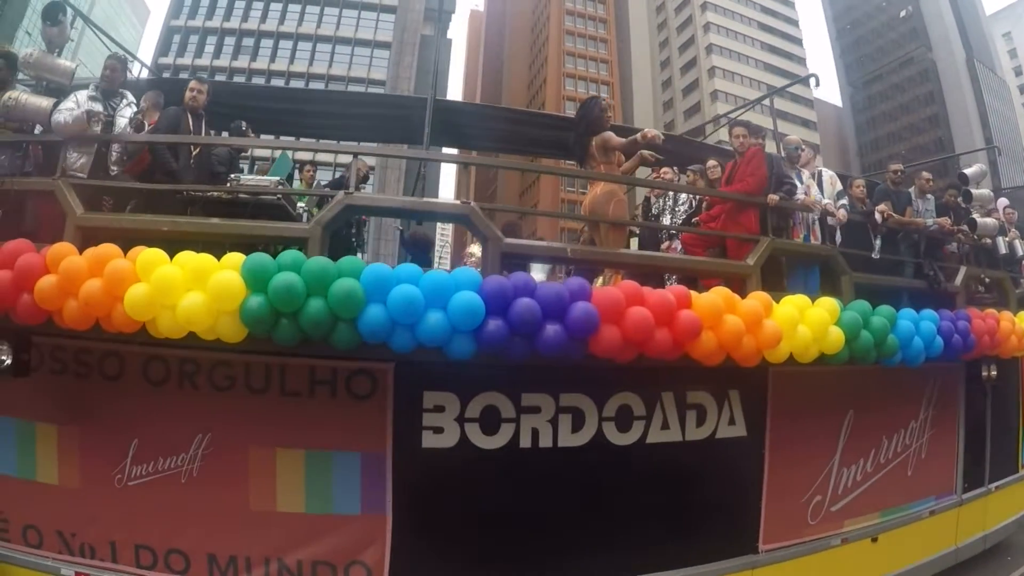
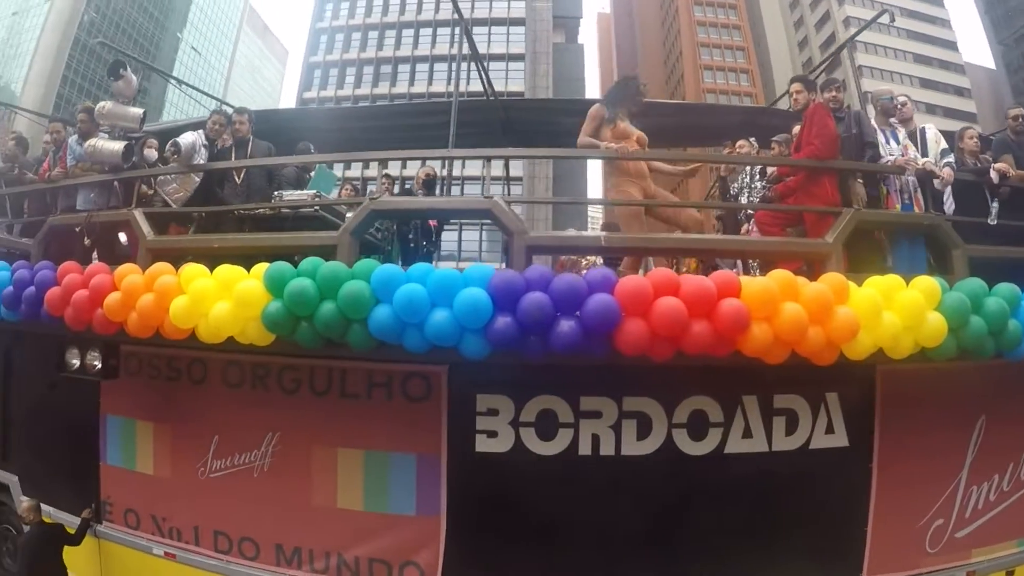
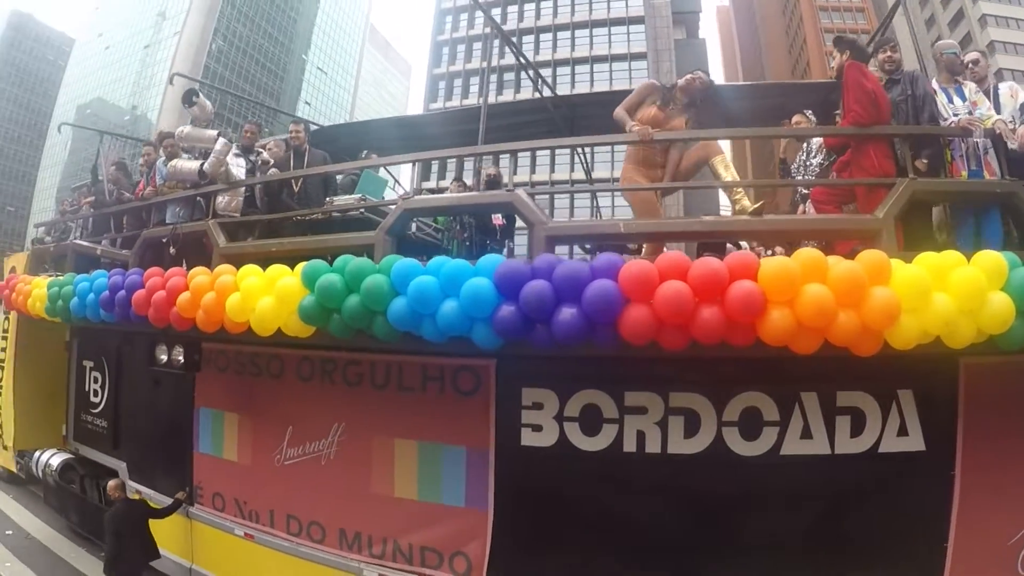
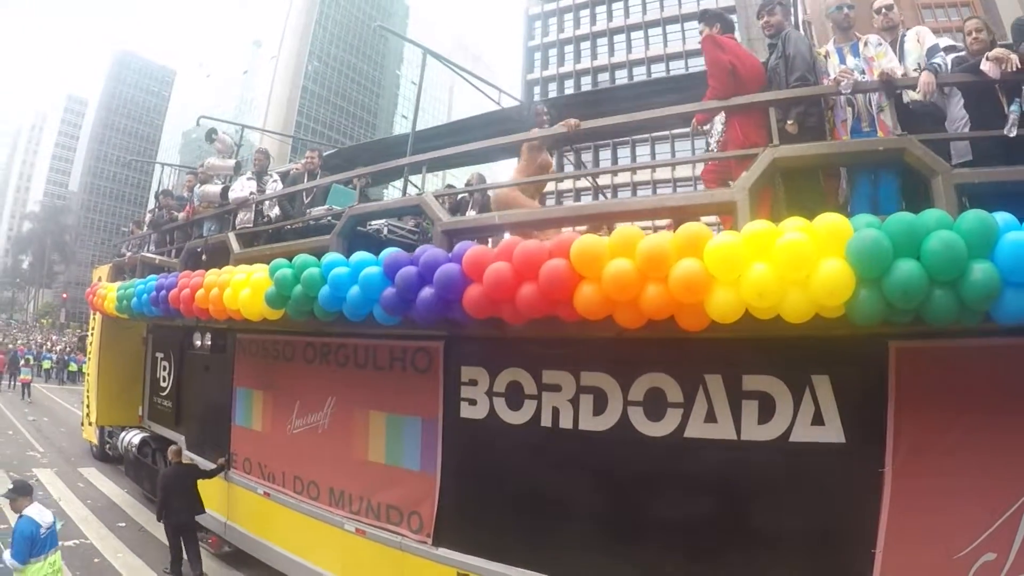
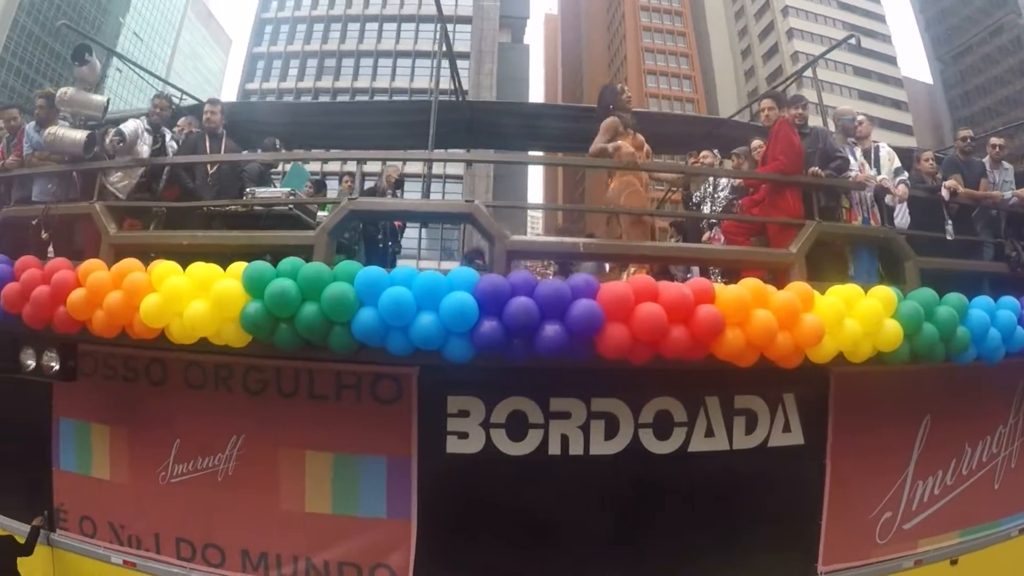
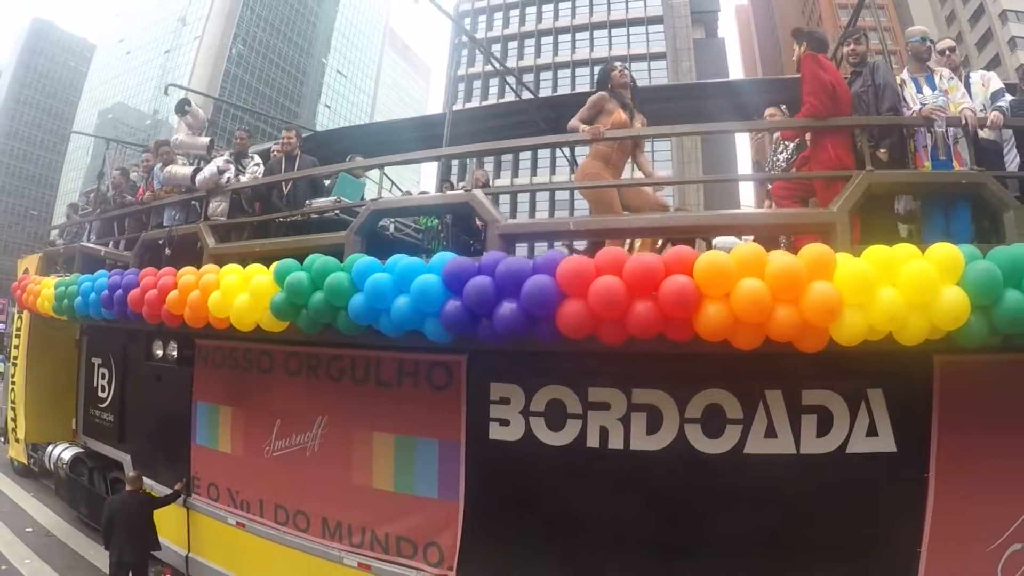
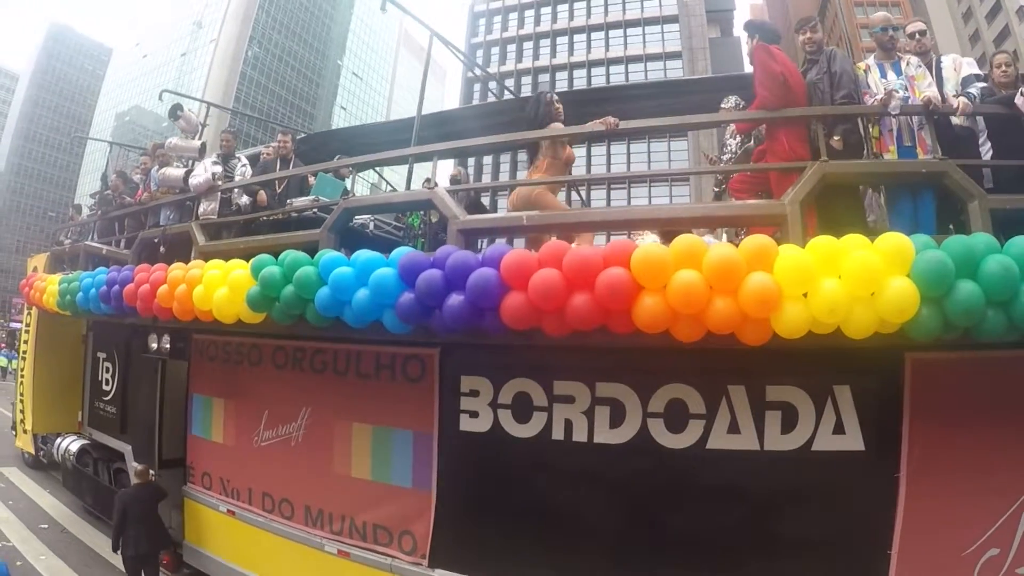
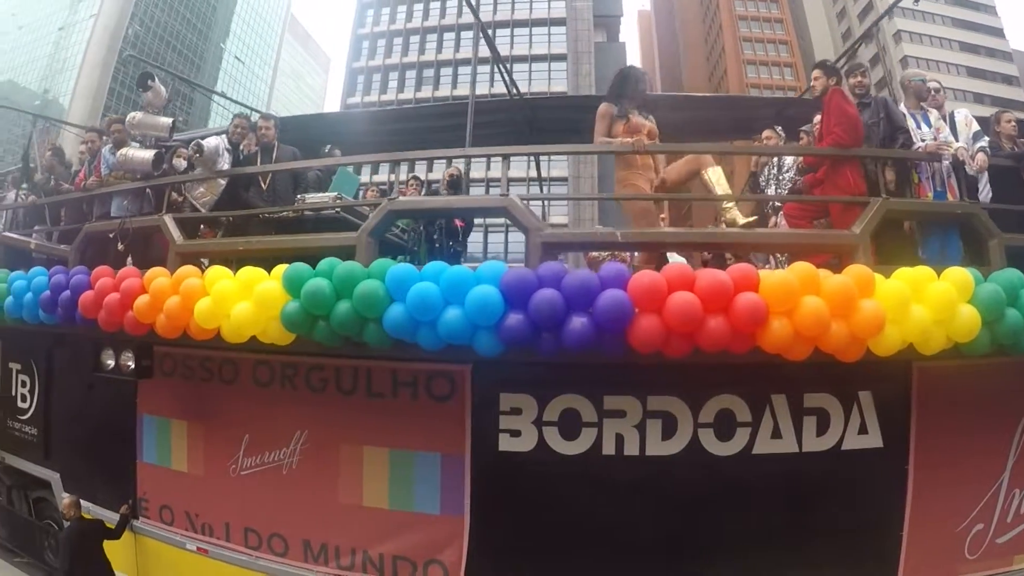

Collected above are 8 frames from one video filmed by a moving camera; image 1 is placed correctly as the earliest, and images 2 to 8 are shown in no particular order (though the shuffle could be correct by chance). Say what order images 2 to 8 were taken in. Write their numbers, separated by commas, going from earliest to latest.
5, 2, 8, 3, 6, 7, 4
